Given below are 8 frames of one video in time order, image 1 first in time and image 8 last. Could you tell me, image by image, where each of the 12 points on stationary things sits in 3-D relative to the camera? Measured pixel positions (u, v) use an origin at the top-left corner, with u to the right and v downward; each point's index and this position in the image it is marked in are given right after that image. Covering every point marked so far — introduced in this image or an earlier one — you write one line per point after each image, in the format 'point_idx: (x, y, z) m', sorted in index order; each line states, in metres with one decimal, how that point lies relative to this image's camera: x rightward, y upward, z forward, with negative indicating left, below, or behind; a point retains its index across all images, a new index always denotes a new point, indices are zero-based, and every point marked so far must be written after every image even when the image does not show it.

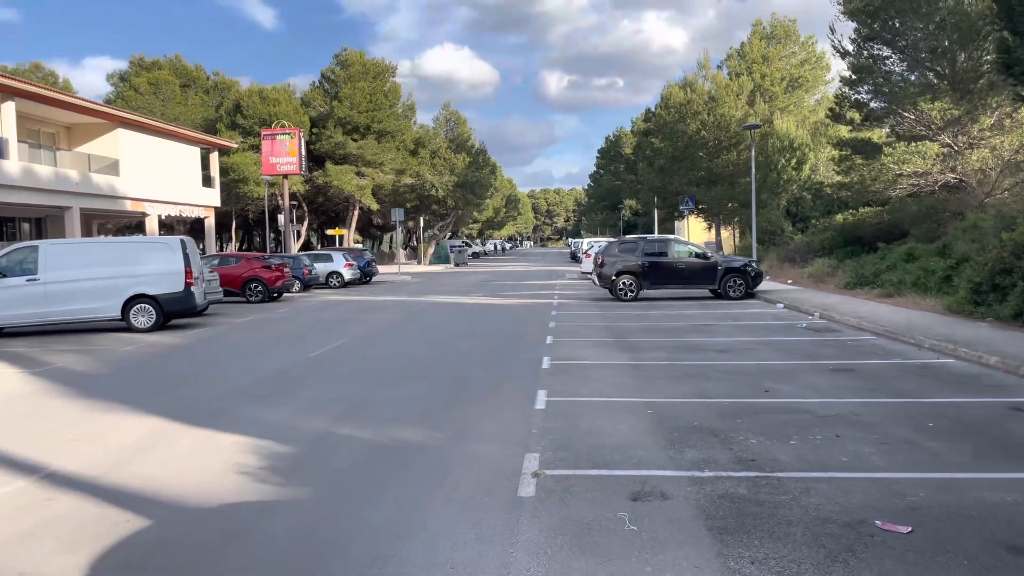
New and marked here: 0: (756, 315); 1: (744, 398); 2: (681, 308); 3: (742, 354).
0: (+5.1, -0.6, +16.9) m
1: (+2.3, -1.1, +8.1) m
2: (+4.0, -0.5, +19.0) m
3: (+3.2, -0.9, +11.3) m
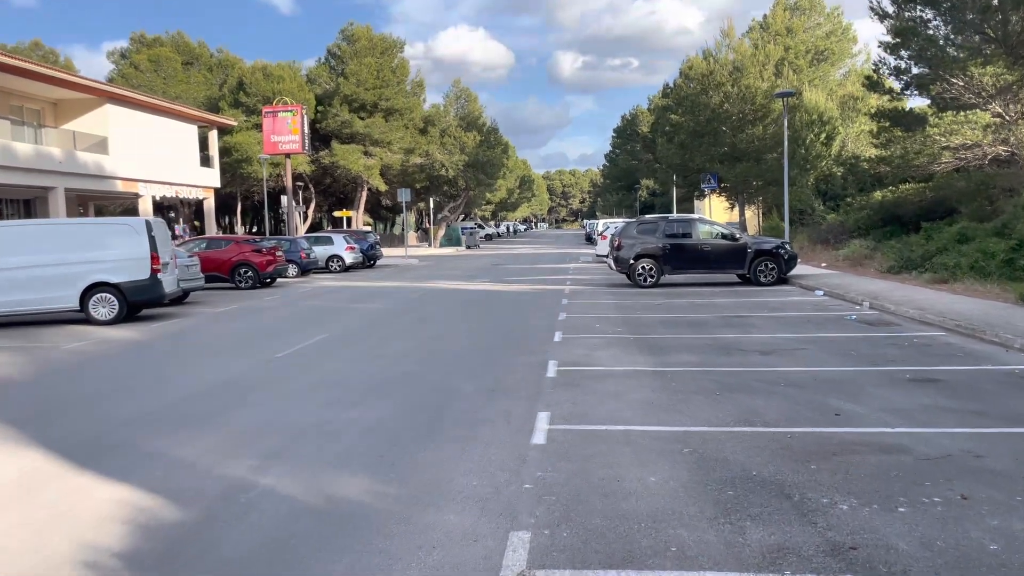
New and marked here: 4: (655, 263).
0: (+5.2, -0.3, +14.8) m
1: (+2.3, -1.0, +6.1) m
2: (+4.2, -0.2, +17.0) m
3: (+3.2, -0.8, +9.3) m
4: (+3.4, +0.6, +19.2) m
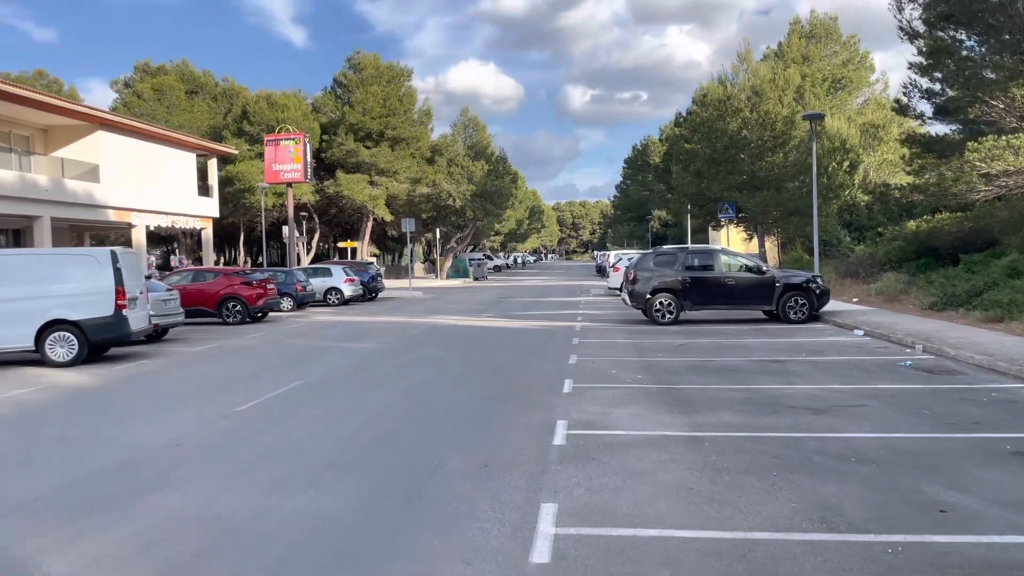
0: (+5.3, -1.0, +13.2) m
1: (+2.2, -1.4, +4.5) m
2: (+4.3, -0.9, +15.4) m
3: (+3.2, -1.2, +7.7) m
4: (+3.6, -0.2, +17.7) m
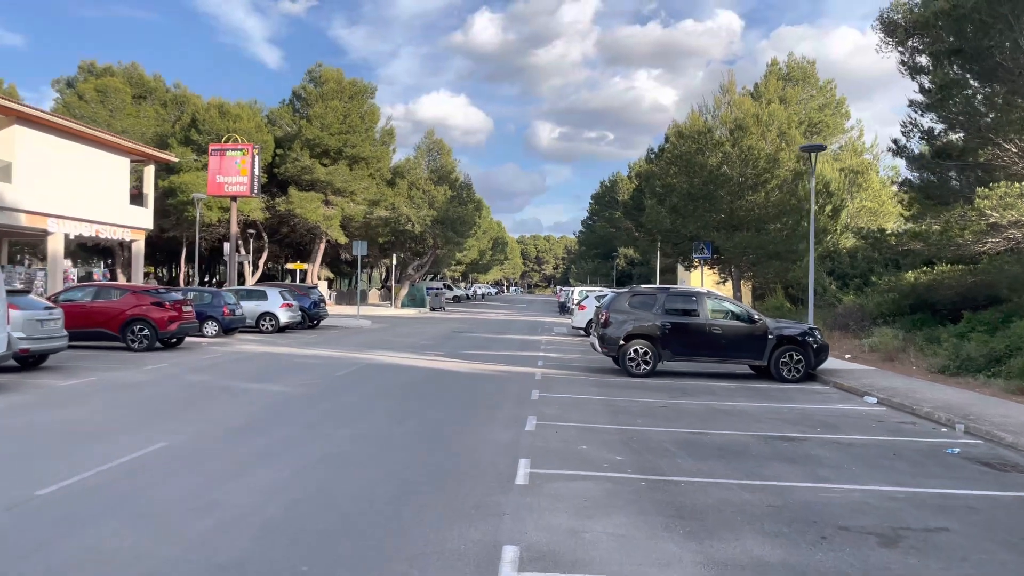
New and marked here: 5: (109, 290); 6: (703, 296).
0: (+4.5, -1.7, +10.8) m
1: (+1.9, -1.7, +2.0) m
2: (+3.4, -1.7, +13.0) m
3: (+2.8, -1.7, +5.2) m
4: (+2.6, -1.1, +15.2) m
5: (-9.3, 0.0, +18.6) m
6: (+3.6, -0.1, +15.3) m
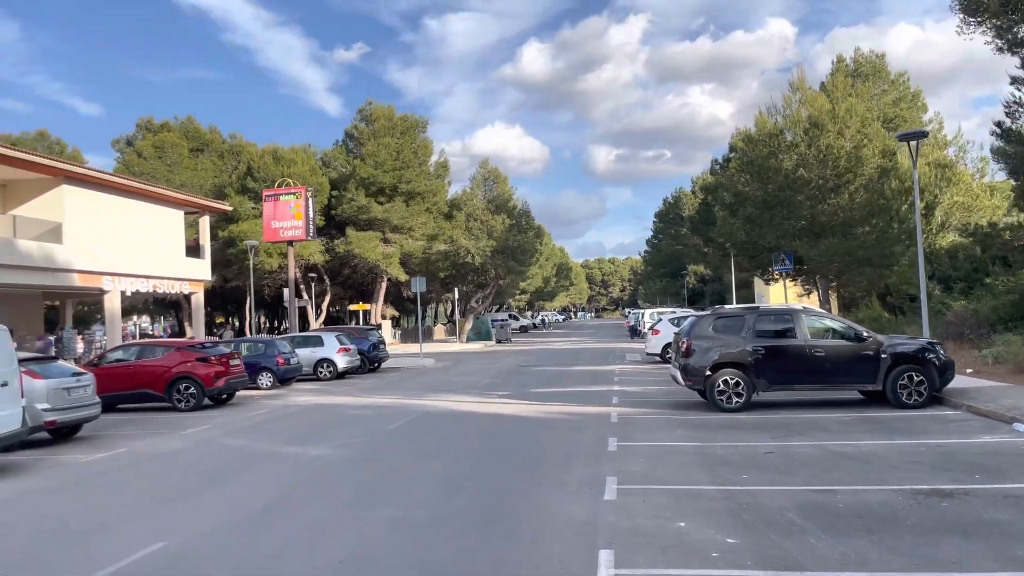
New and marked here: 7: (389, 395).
0: (+5.4, -1.8, +8.7) m
1: (+2.0, -1.6, +0.1) m
2: (+4.4, -1.9, +10.9) m
3: (+3.1, -1.7, +3.3) m
4: (+3.8, -1.4, +13.2) m
5: (-7.8, -1.3, +17.6) m
6: (+4.7, -0.4, +13.2) m
7: (-3.0, -2.6, +19.8) m
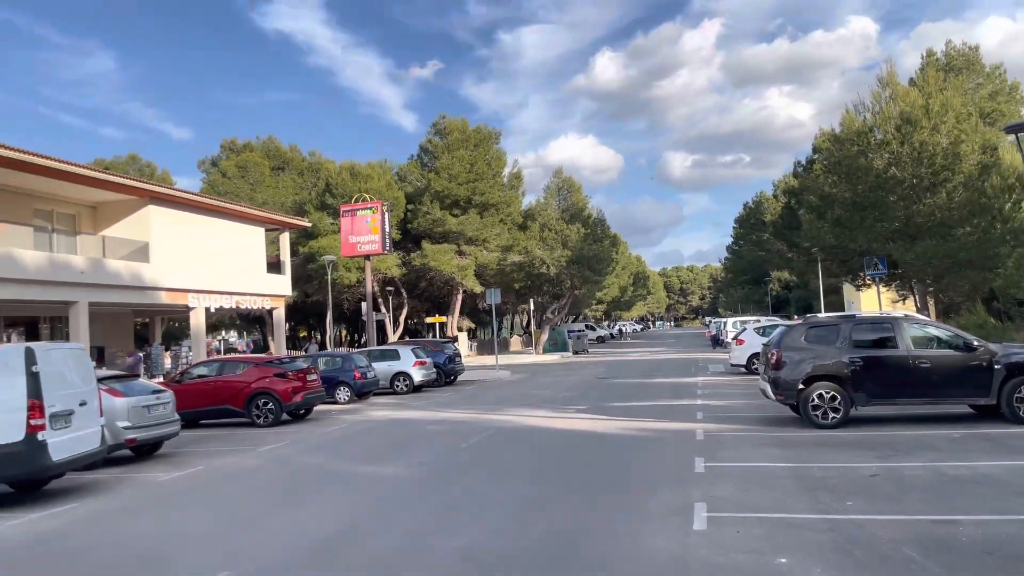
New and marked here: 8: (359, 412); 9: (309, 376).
0: (+6.1, -1.8, +7.6) m
1: (+2.0, -1.6, -0.6) m
2: (+5.4, -2.0, +9.9) m
3: (+3.4, -1.7, +2.5) m
4: (+5.0, -1.5, +12.3) m
5: (-6.2, -1.7, +17.8) m
6: (+5.9, -0.5, +12.3) m
7: (-1.1, -2.9, +19.5) m
8: (-3.8, -3.1, +20.0) m
9: (-4.6, -2.0, +18.1) m
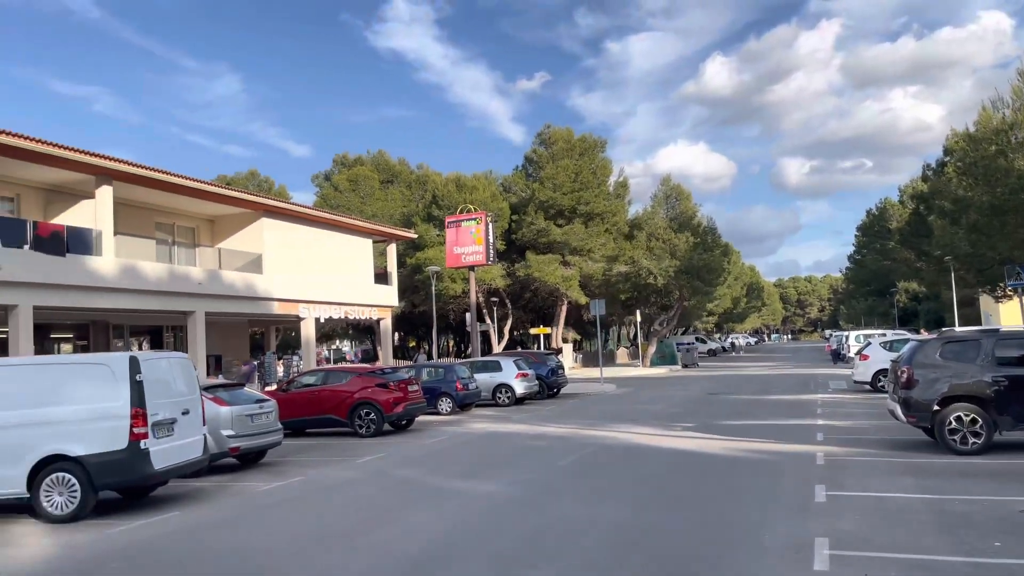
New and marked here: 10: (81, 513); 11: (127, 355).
0: (+6.9, -1.9, +6.3) m
1: (+1.7, -1.6, -1.3) m
2: (+6.5, -2.1, +8.6) m
3: (+3.5, -1.7, +1.5) m
4: (+6.4, -1.7, +11.1) m
5: (-3.9, -1.9, +18.0) m
6: (+7.3, -0.7, +10.9) m
7: (+1.3, -3.2, +18.9) m
8: (-1.3, -3.3, +19.8) m
9: (-2.3, -2.2, +18.0) m
10: (-5.0, -2.6, +9.5) m
11: (-4.5, -0.8, +9.5) m
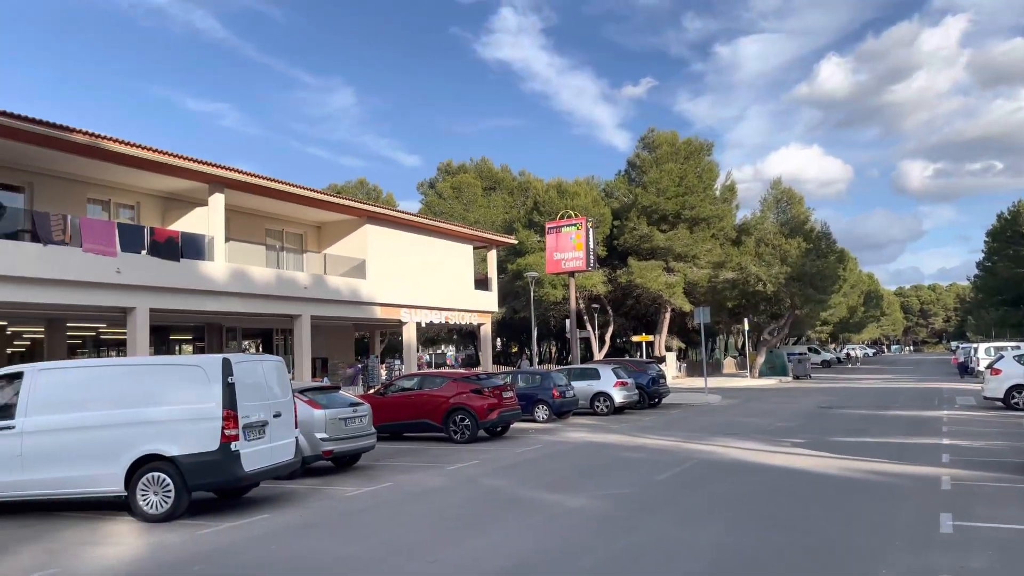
0: (+7.5, -2.0, +5.0) m
1: (+1.3, -1.6, -1.9) m
2: (+7.4, -2.2, +7.4) m
3: (+3.5, -1.7, +0.7) m
4: (+7.6, -1.8, +9.8) m
5: (-1.8, -2.0, +18.0) m
6: (+8.5, -0.8, +9.5) m
7: (+3.5, -3.3, +18.2) m
8: (+1.1, -3.5, +19.4) m
9: (-0.1, -2.3, +17.8) m
10: (-3.9, -2.6, +9.7) m
11: (-3.4, -0.8, +9.6) m
